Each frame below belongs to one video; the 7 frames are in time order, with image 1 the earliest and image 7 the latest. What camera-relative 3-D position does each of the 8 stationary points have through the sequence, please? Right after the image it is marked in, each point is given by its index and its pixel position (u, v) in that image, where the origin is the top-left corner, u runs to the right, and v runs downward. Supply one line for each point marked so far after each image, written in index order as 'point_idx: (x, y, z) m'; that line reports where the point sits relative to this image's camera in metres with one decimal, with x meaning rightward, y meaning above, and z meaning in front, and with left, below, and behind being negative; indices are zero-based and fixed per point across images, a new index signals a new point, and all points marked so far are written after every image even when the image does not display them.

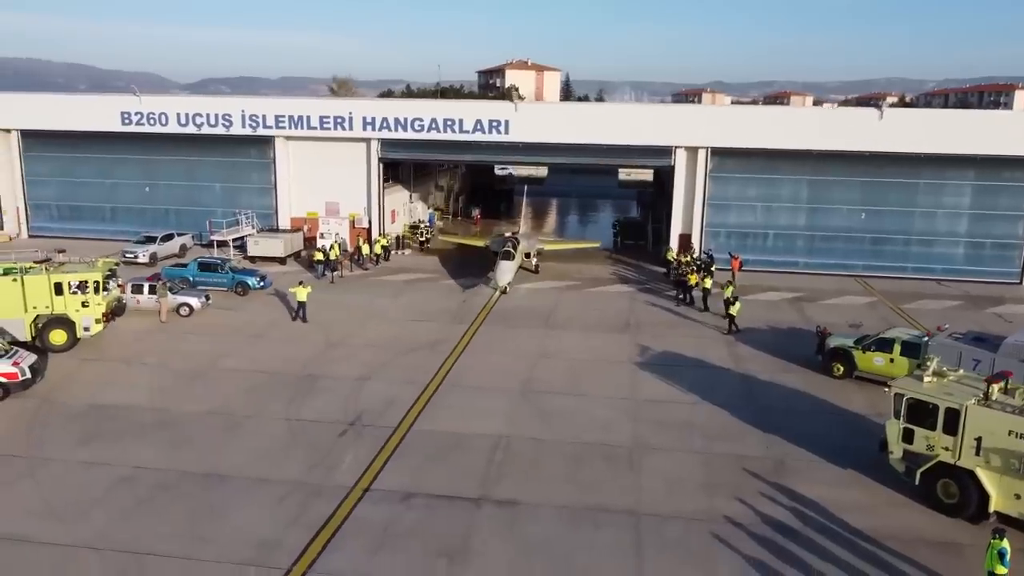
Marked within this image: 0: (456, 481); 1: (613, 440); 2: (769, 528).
0: (-1.1, -3.9, +16.6) m
1: (+2.3, -3.5, +18.7) m
2: (+4.7, -4.5, +15.0) m
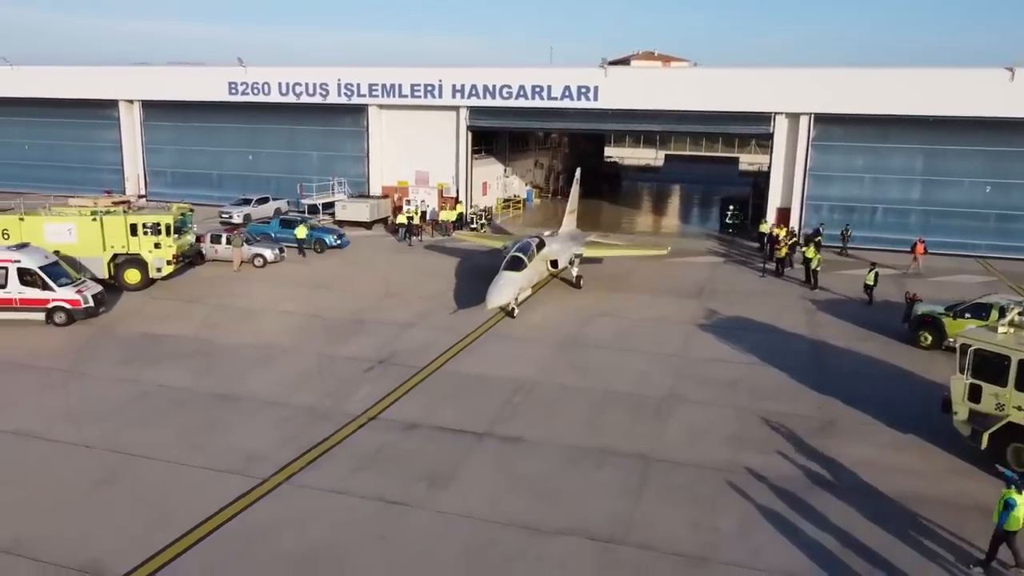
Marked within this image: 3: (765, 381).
0: (-0.9, -2.5, +15.9) m
1: (+2.9, -2.2, +17.4) m
2: (+4.6, -3.2, +13.4) m
3: (+5.7, -2.1, +18.4) m
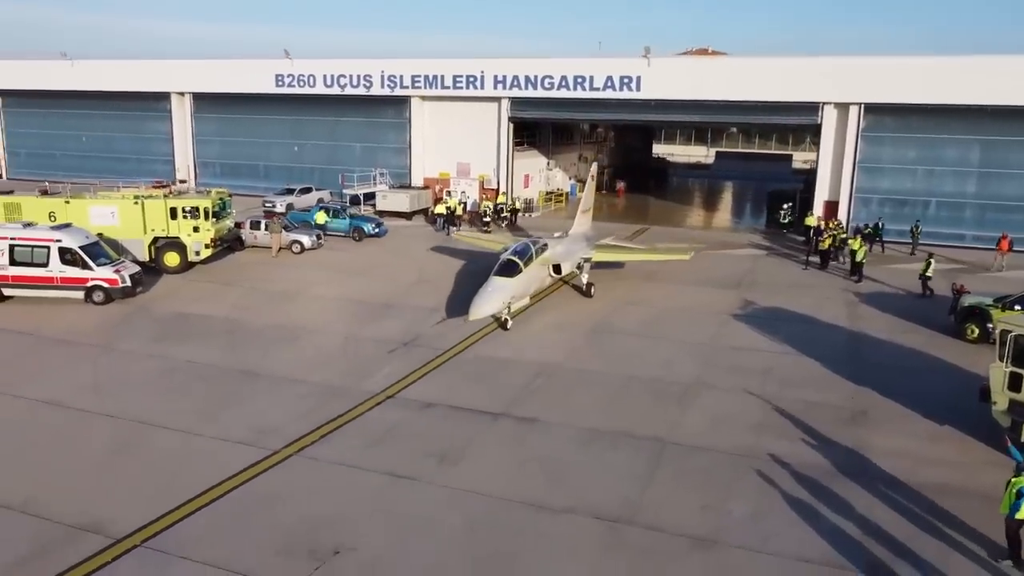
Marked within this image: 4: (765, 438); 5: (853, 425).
0: (-0.5, -2.1, +15.7) m
1: (+3.3, -1.9, +17.0) m
2: (+4.8, -2.9, +12.8) m
3: (+6.2, -1.8, +17.8) m
4: (+4.4, -2.6, +14.1) m
5: (+6.2, -2.5, +14.8) m
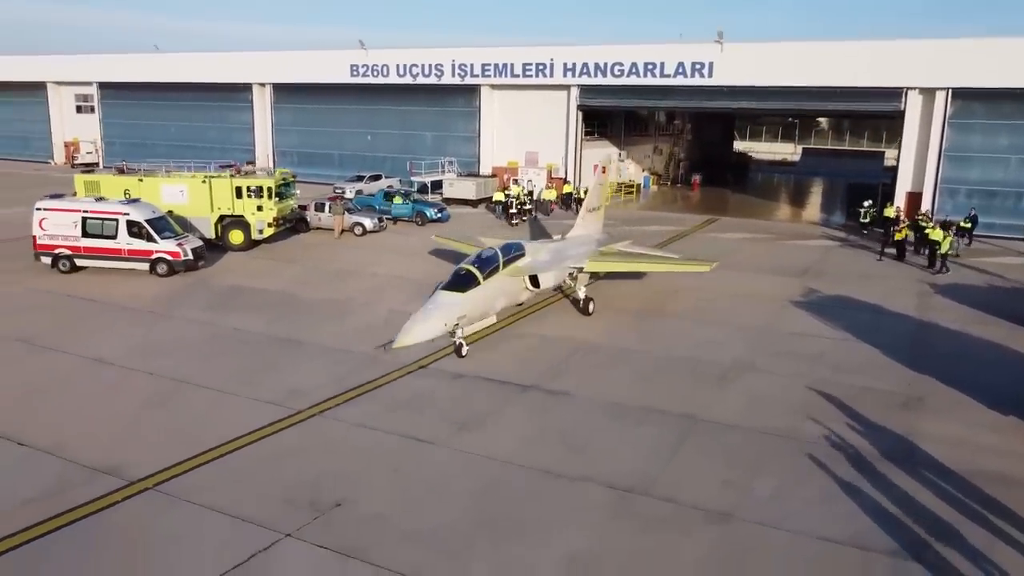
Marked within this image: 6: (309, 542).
0: (+0.1, -1.6, +15.4) m
1: (+4.1, -1.5, +16.3) m
2: (+5.1, -2.5, +12.1) m
3: (+7.0, -1.4, +16.8) m
4: (+4.9, -2.2, +13.4) m
5: (+6.7, -2.1, +13.8) m
6: (-2.3, -2.8, +9.1) m
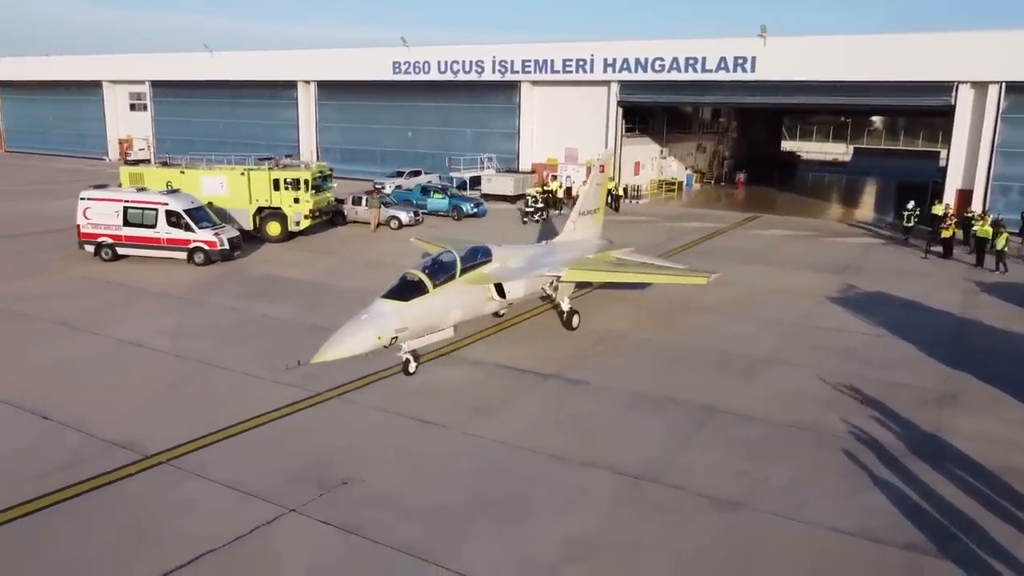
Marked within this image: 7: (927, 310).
0: (+0.5, -1.4, +15.3) m
1: (+4.5, -1.3, +16.0) m
2: (+5.3, -2.3, +11.7) m
3: (+7.5, -1.3, +16.3) m
4: (+5.1, -2.0, +13.0) m
5: (+7.0, -2.0, +13.4) m
6: (-2.2, -2.6, +9.1) m
7: (+10.2, -0.5, +19.9) m
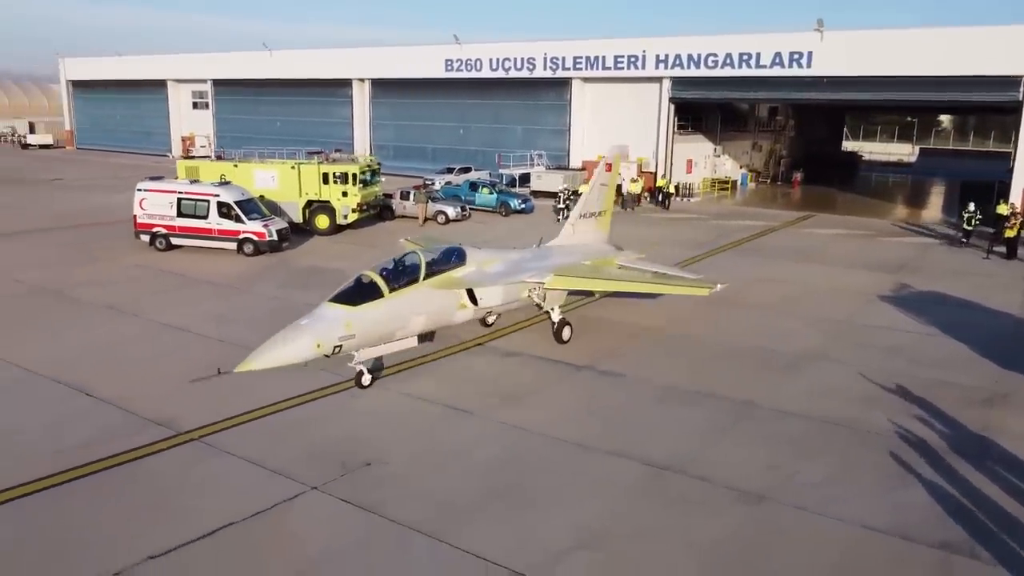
0: (+1.2, -1.2, +15.2) m
1: (+5.2, -1.2, +15.6) m
2: (+5.7, -2.2, +11.3) m
3: (+8.2, -1.2, +15.7) m
4: (+5.6, -1.9, +12.6) m
5: (+7.5, -1.9, +12.8) m
6: (-2.0, -2.4, +9.2) m
7: (+11.1, -0.5, +19.1) m
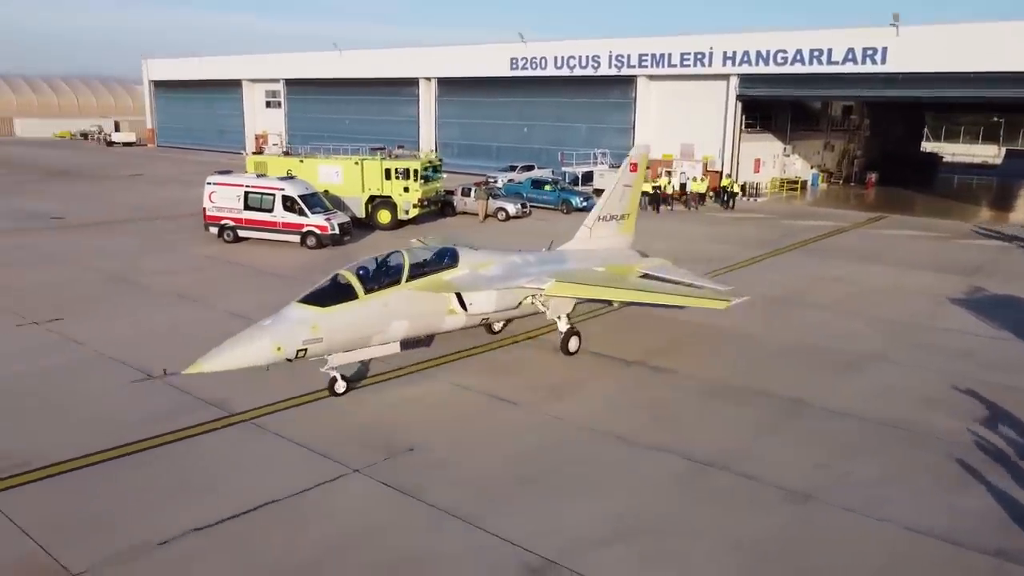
0: (+2.1, -1.1, +15.1) m
1: (+6.2, -1.2, +15.1) m
2: (+6.2, -2.2, +10.8) m
3: (+9.2, -1.2, +15.0) m
4: (+6.3, -1.9, +12.1) m
5: (+8.2, -1.9, +12.2) m
6: (-1.6, -2.2, +9.3) m
7: (+12.4, -0.6, +18.1) m
